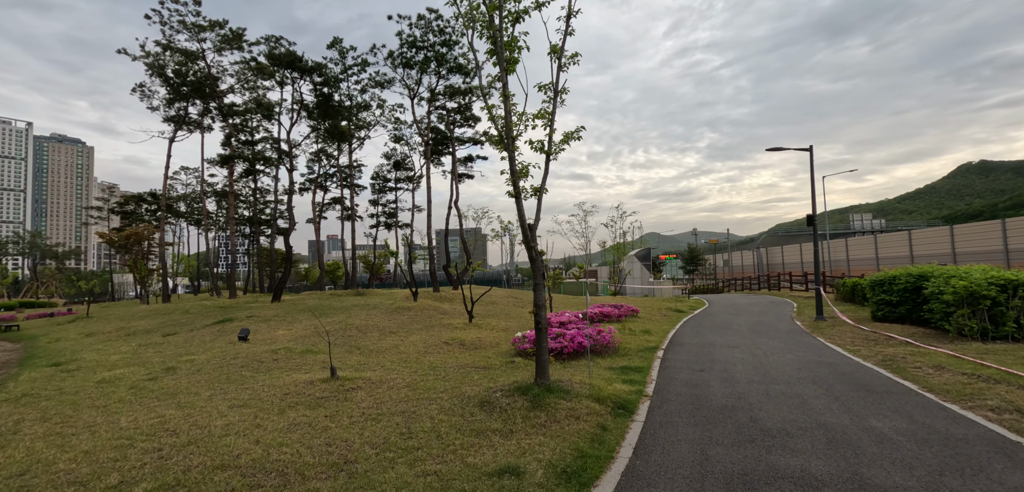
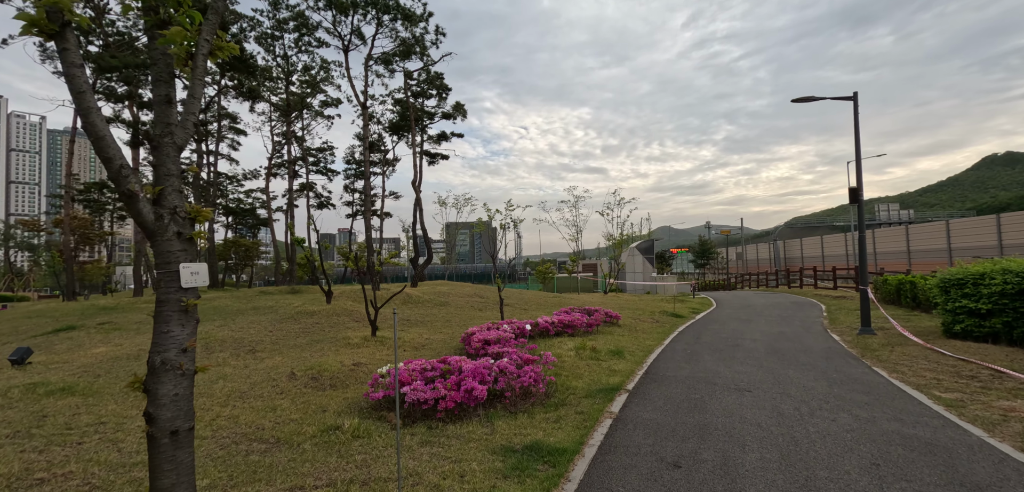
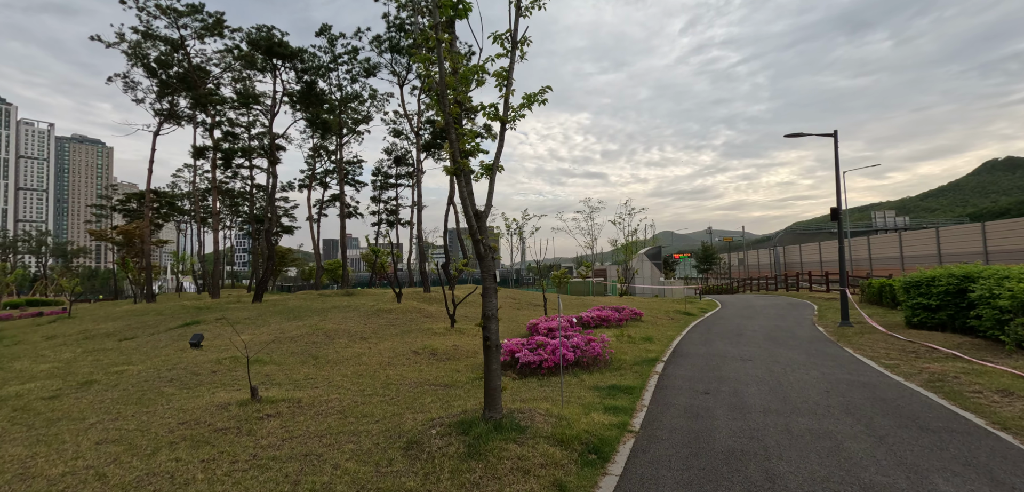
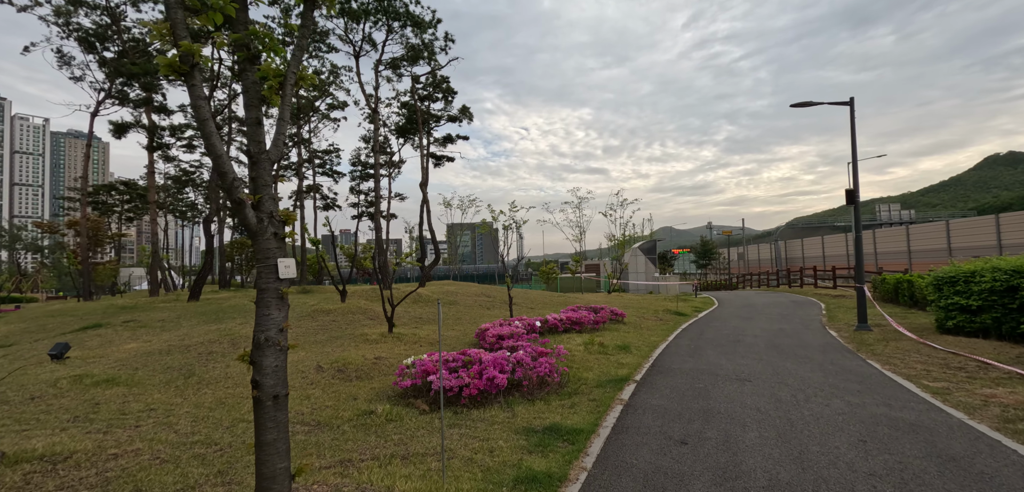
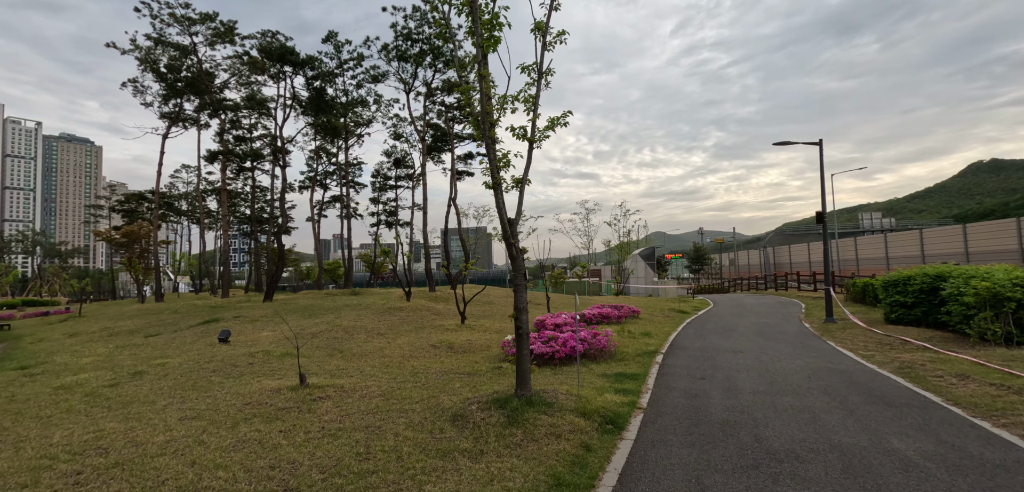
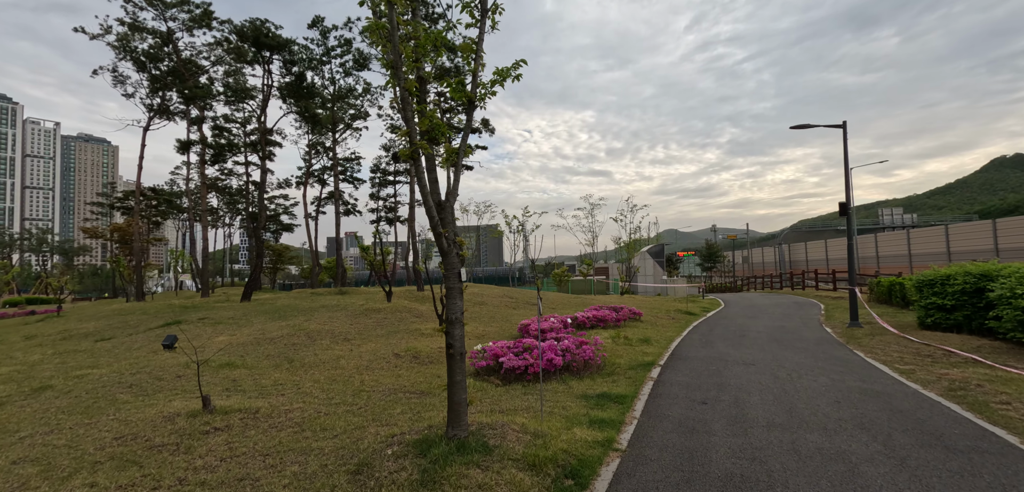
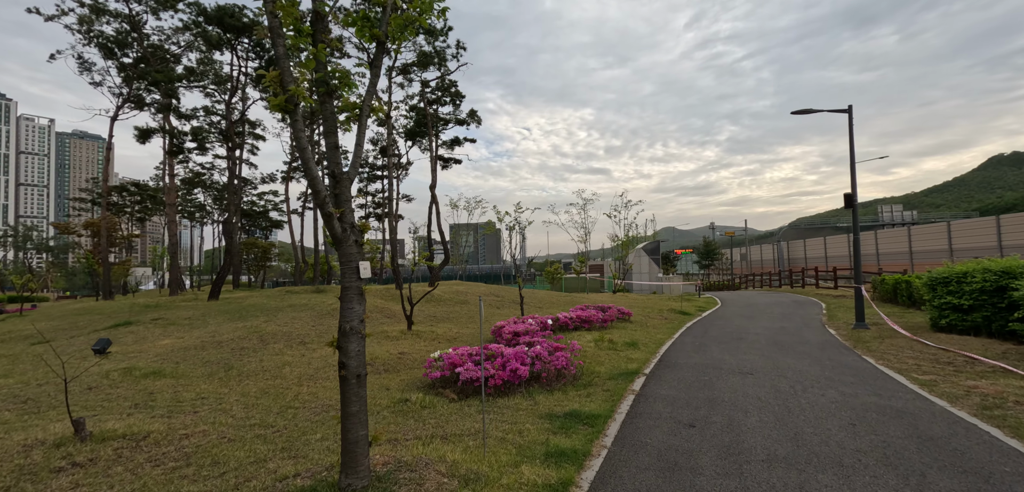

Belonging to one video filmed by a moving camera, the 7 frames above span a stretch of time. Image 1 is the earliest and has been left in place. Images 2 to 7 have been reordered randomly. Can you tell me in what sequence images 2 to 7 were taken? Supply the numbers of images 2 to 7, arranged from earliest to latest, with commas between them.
5, 3, 6, 7, 4, 2
